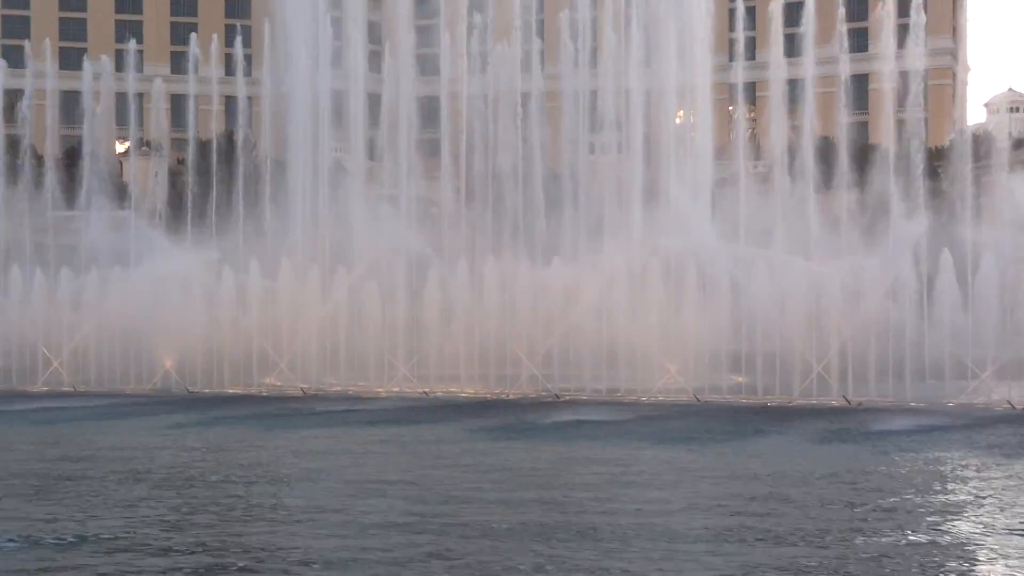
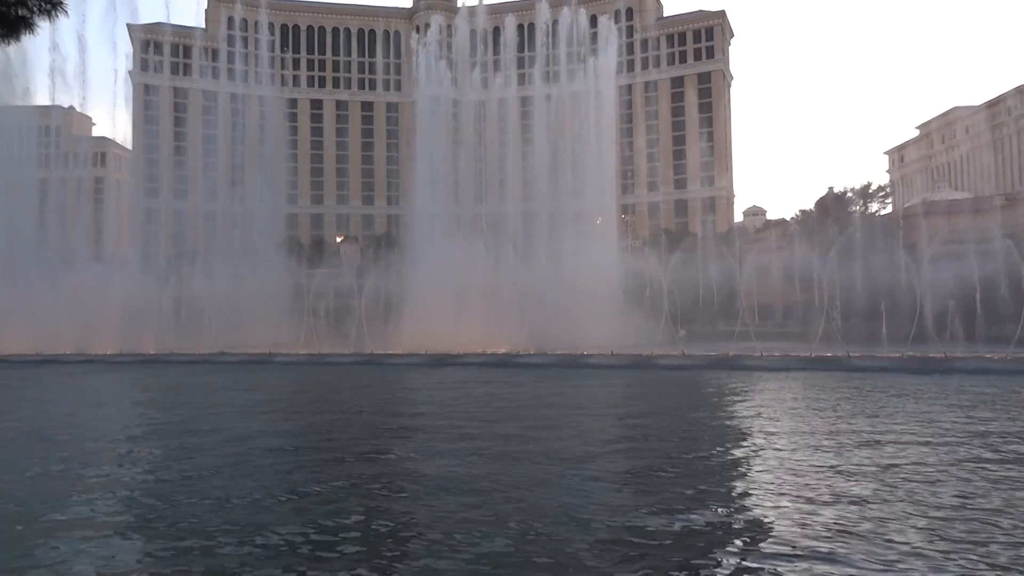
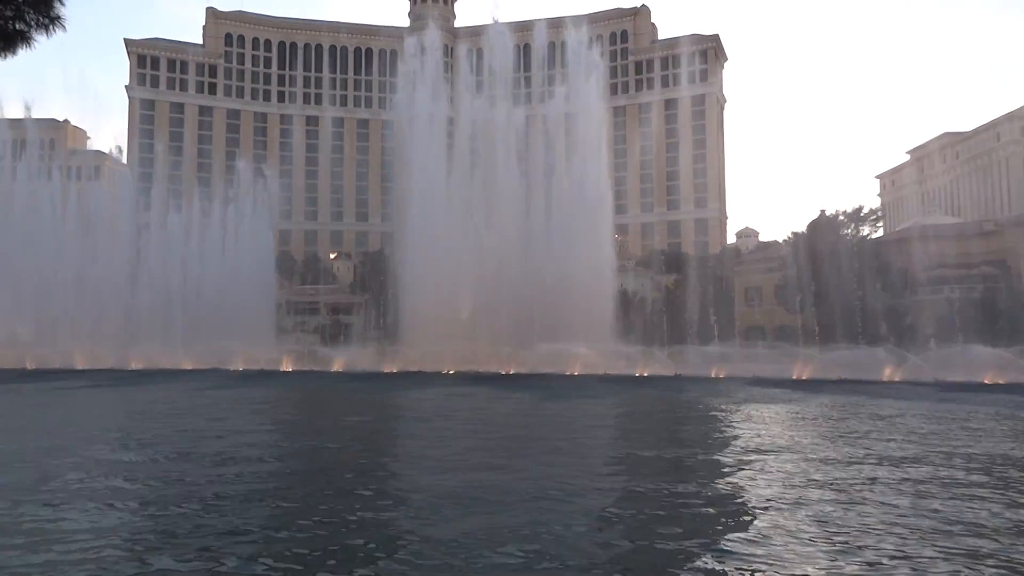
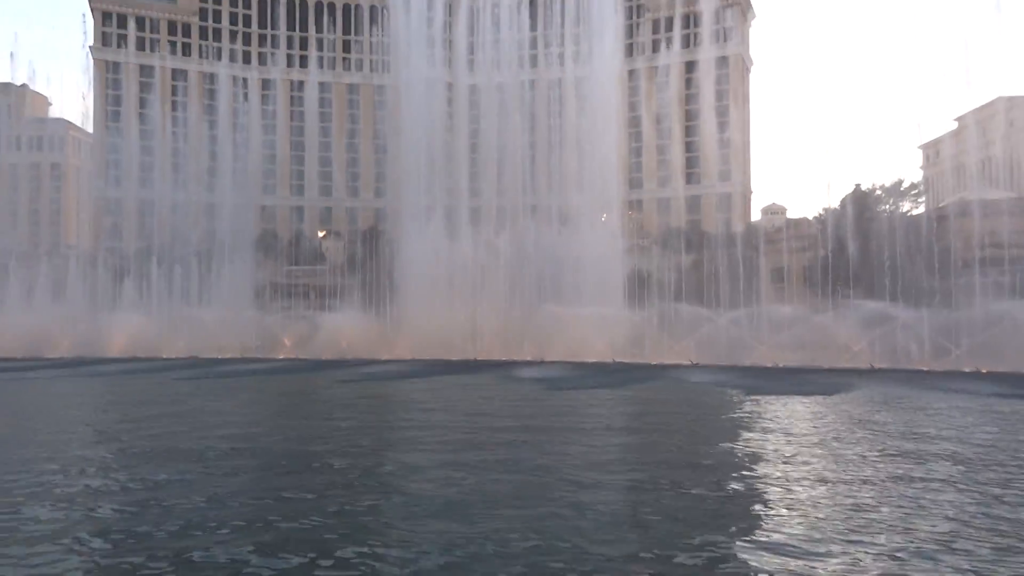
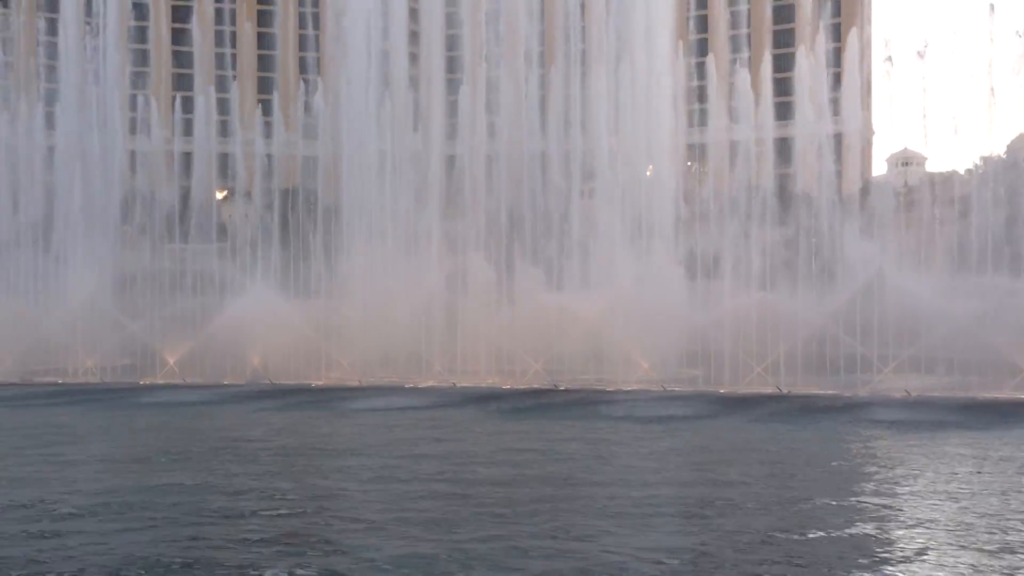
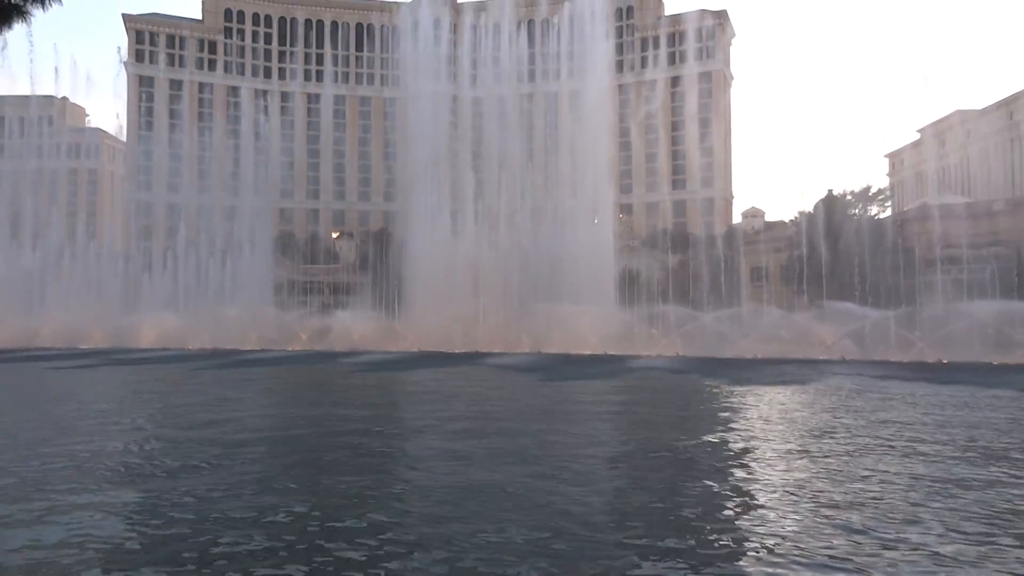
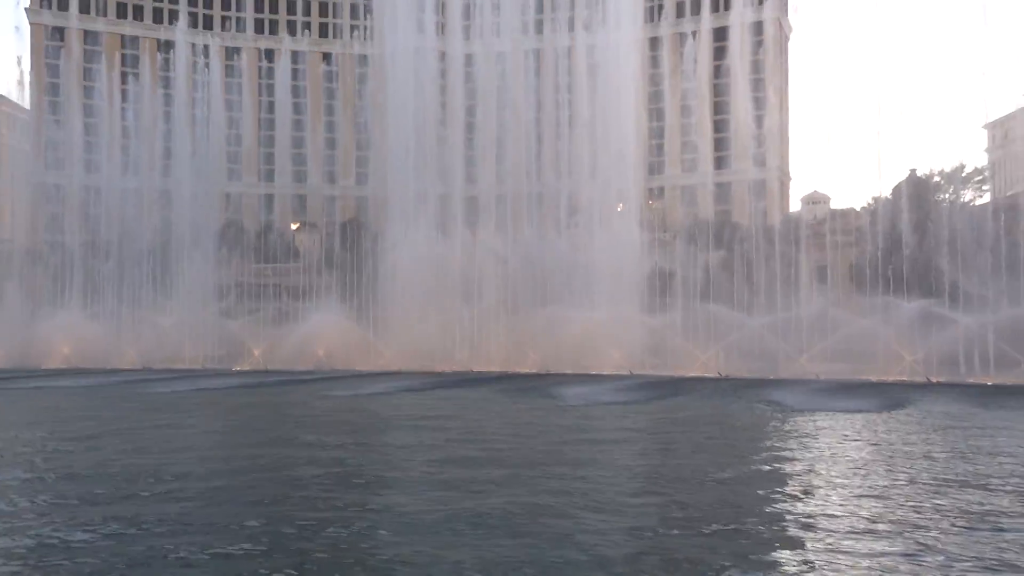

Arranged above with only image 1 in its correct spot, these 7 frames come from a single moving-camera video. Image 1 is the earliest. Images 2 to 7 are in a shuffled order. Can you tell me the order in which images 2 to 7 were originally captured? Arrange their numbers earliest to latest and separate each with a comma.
5, 7, 4, 6, 3, 2
